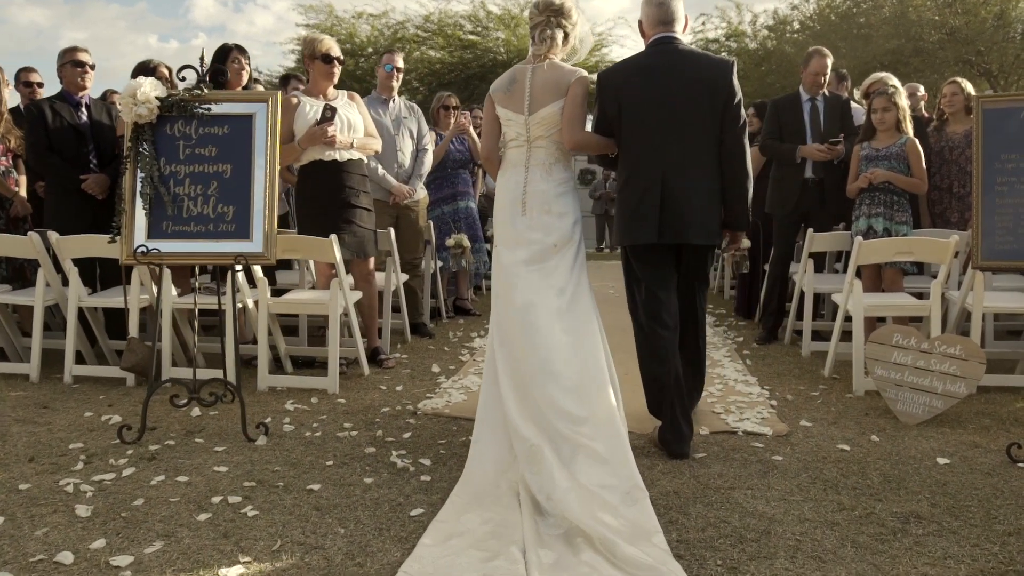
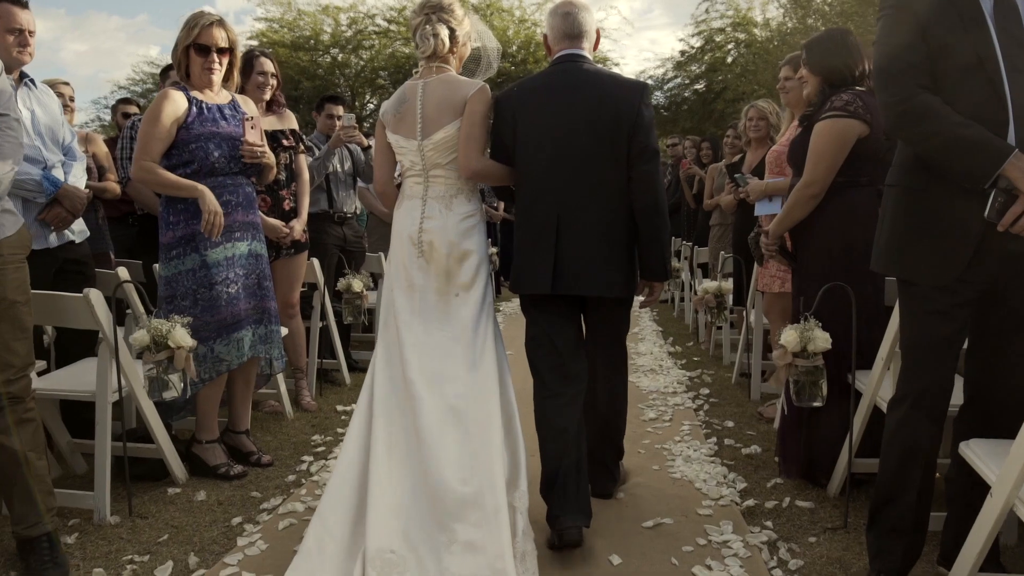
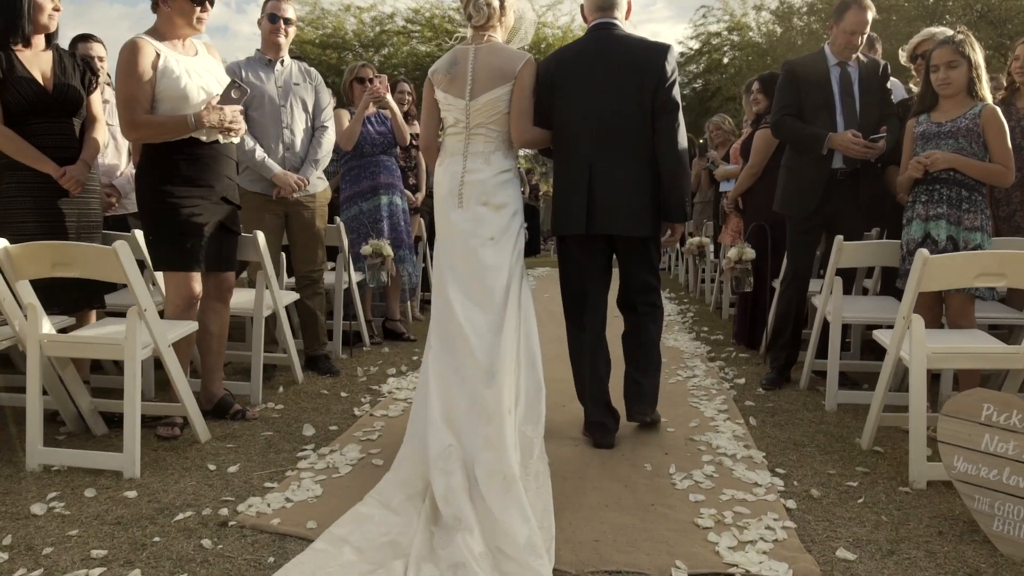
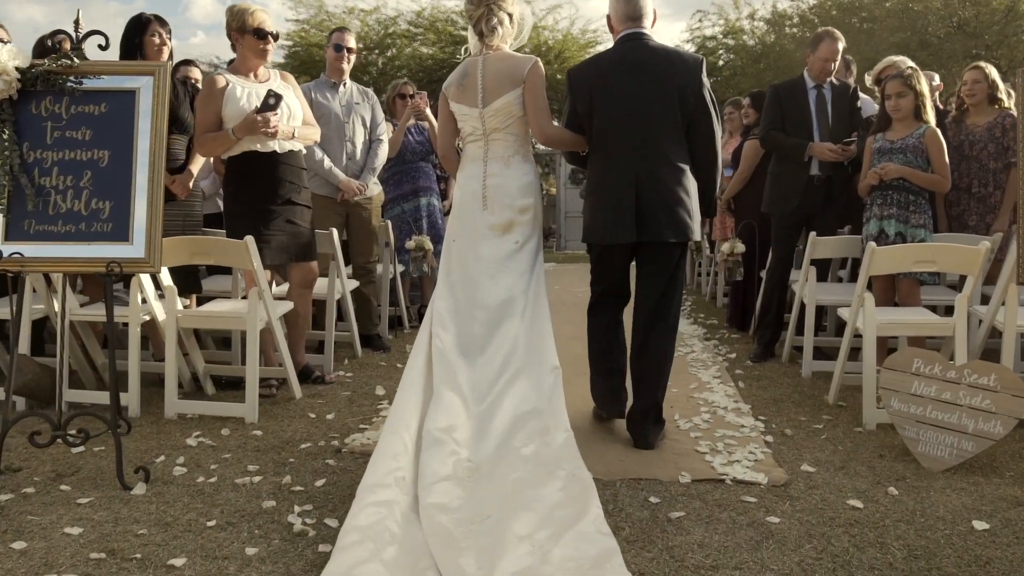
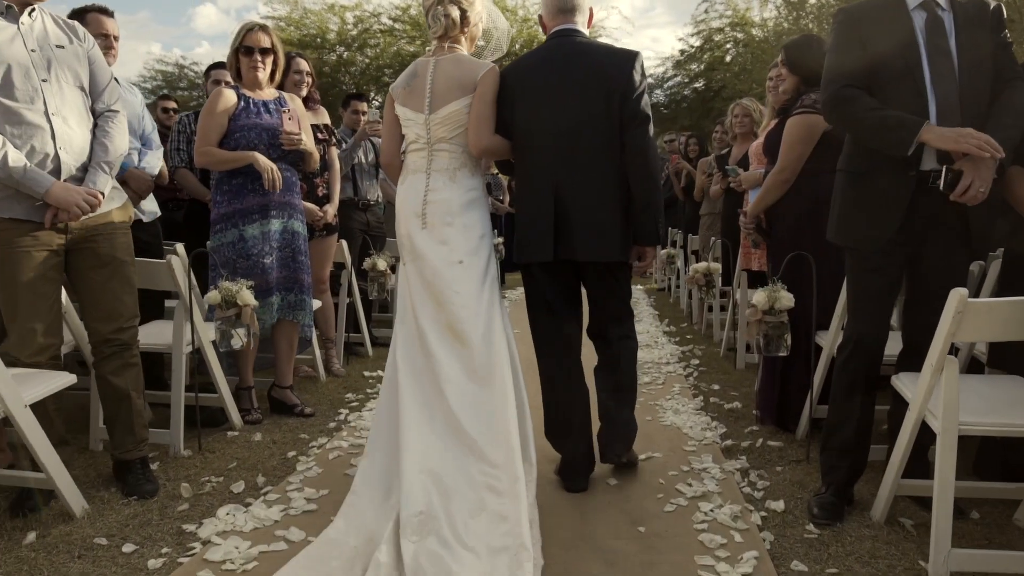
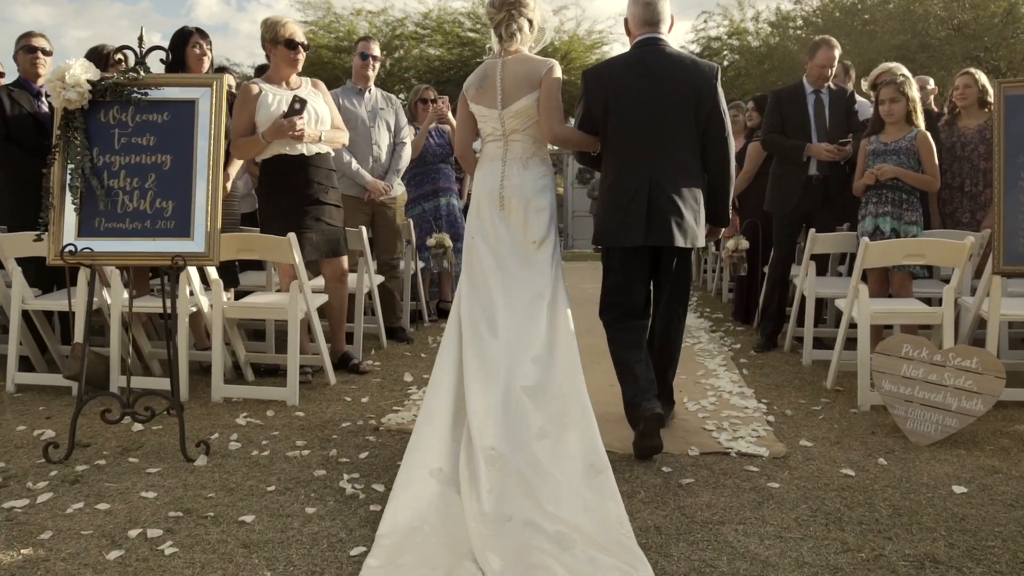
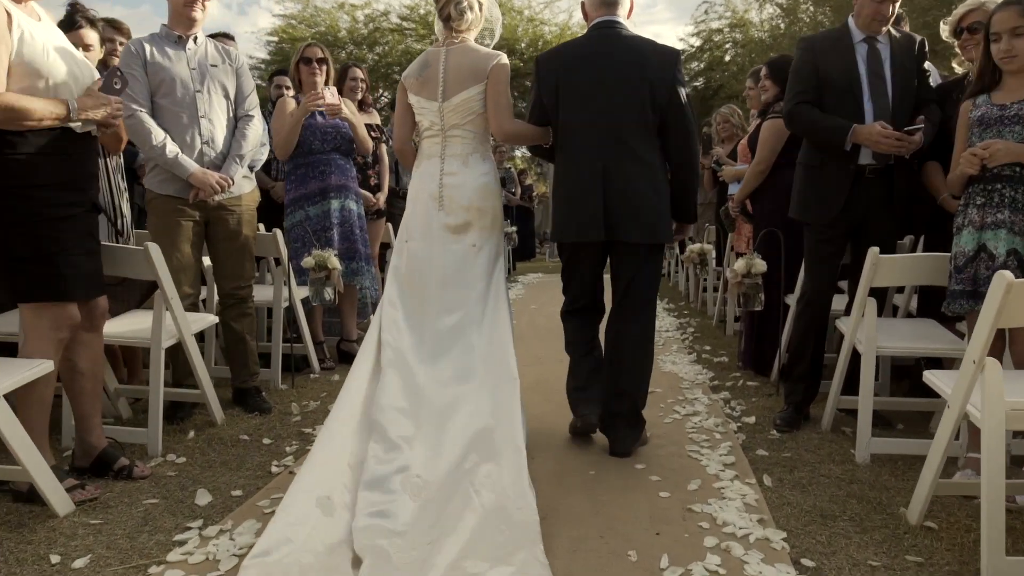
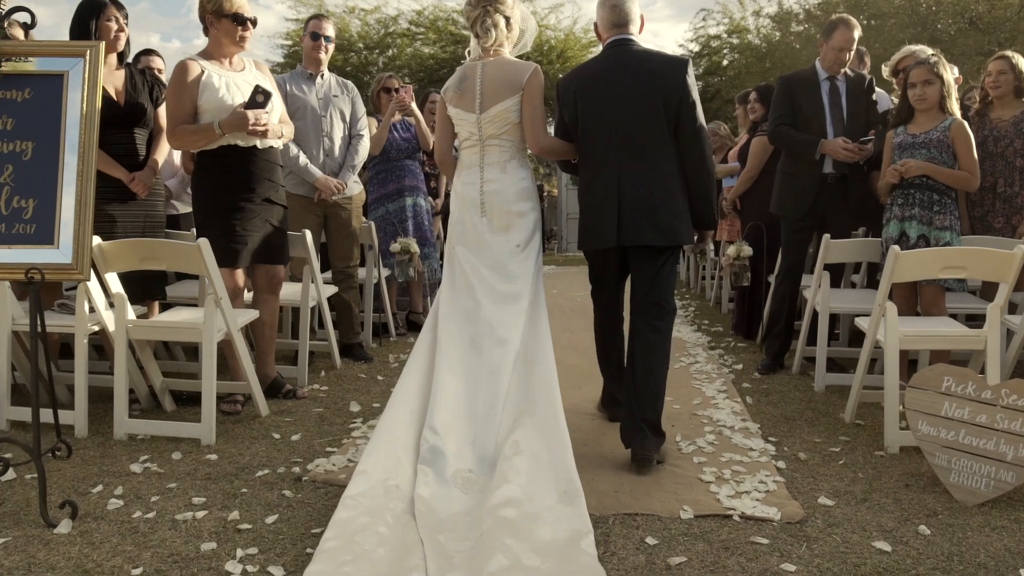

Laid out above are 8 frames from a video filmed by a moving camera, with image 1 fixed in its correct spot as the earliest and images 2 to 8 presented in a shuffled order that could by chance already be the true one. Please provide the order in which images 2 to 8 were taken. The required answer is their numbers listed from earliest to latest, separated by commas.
6, 4, 8, 3, 7, 5, 2
